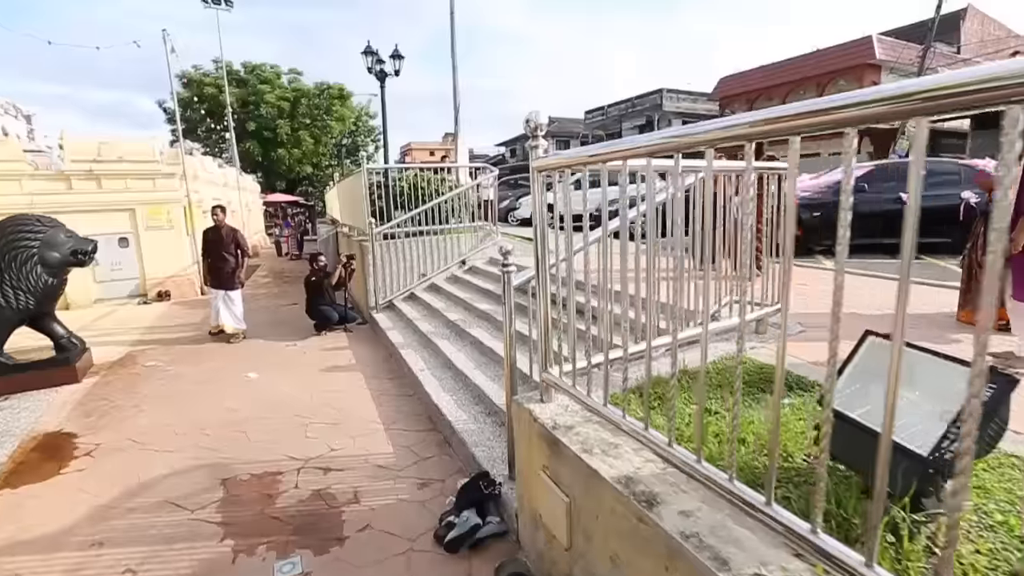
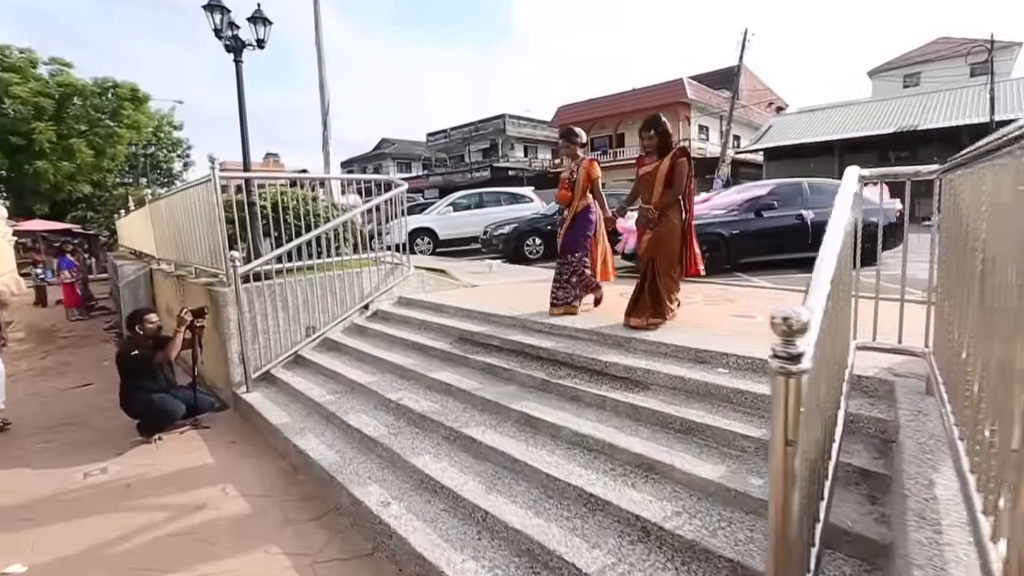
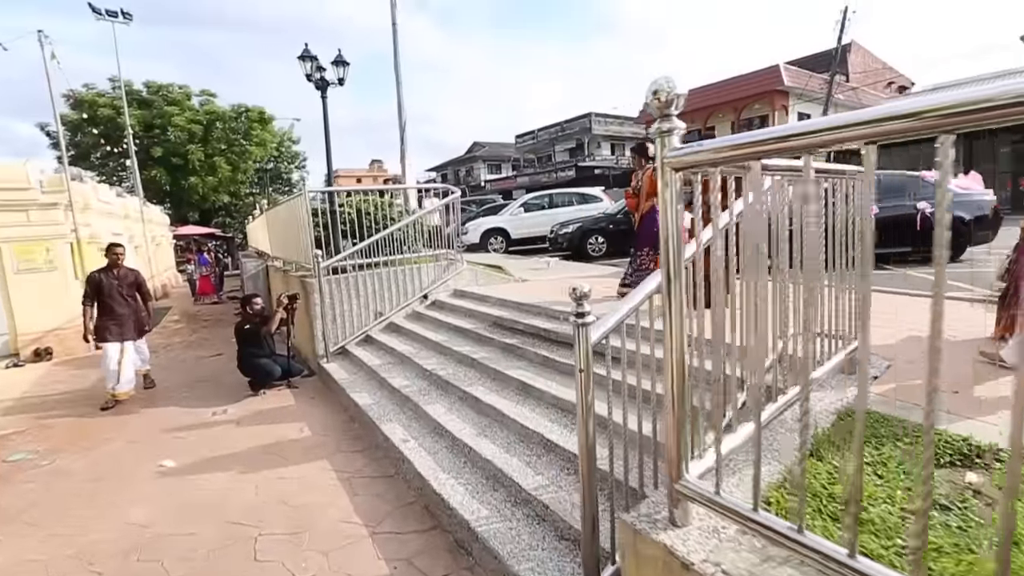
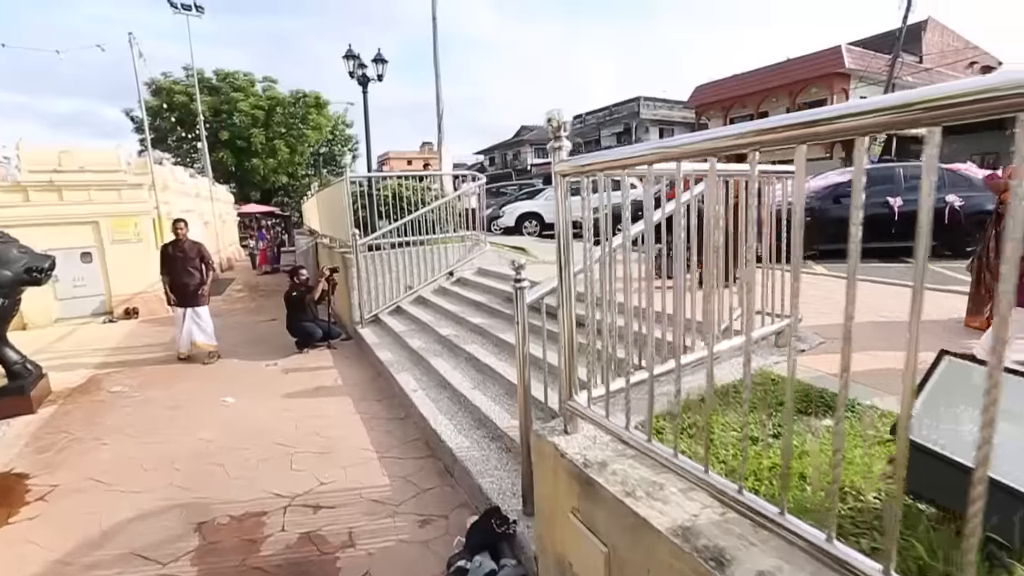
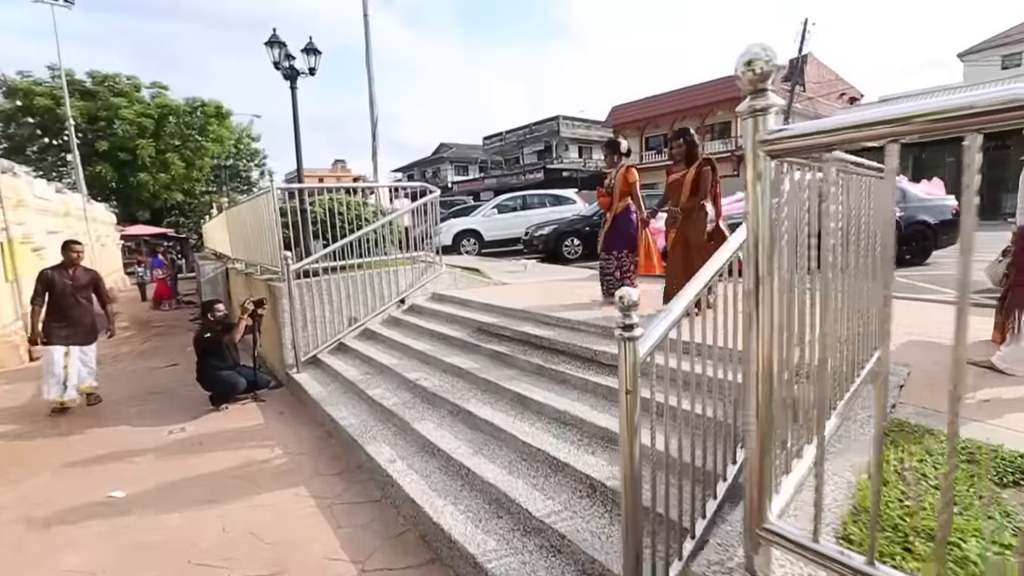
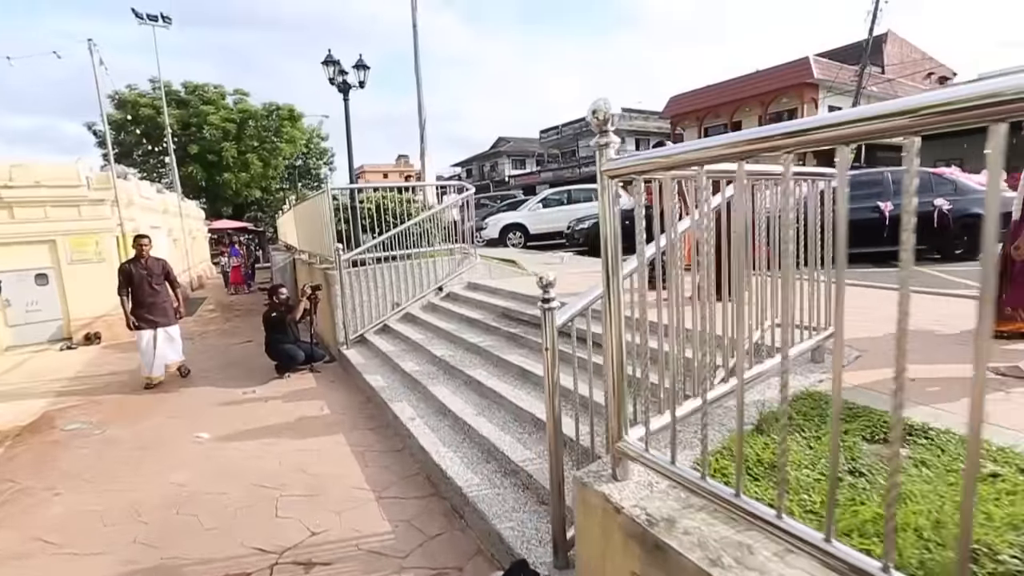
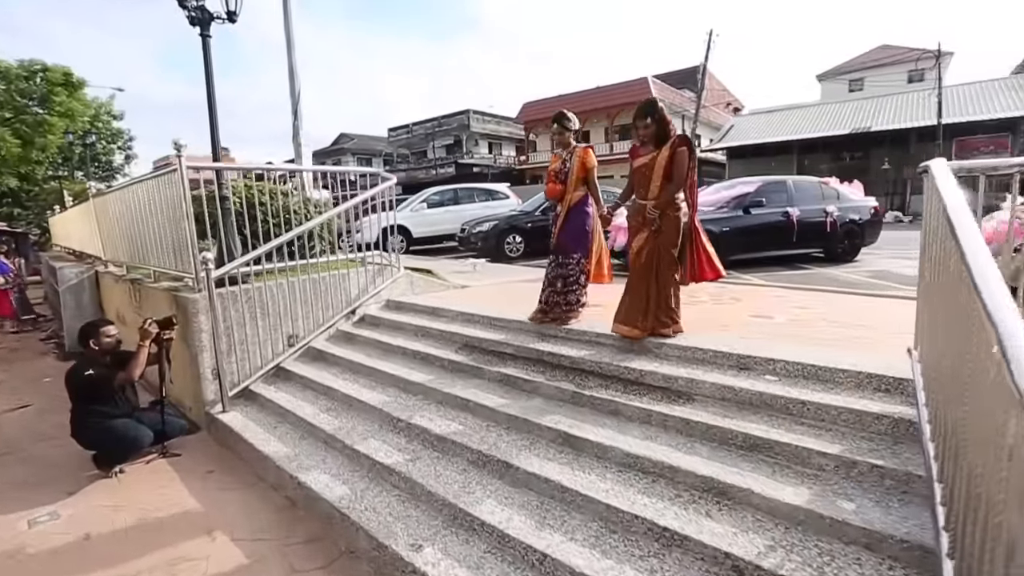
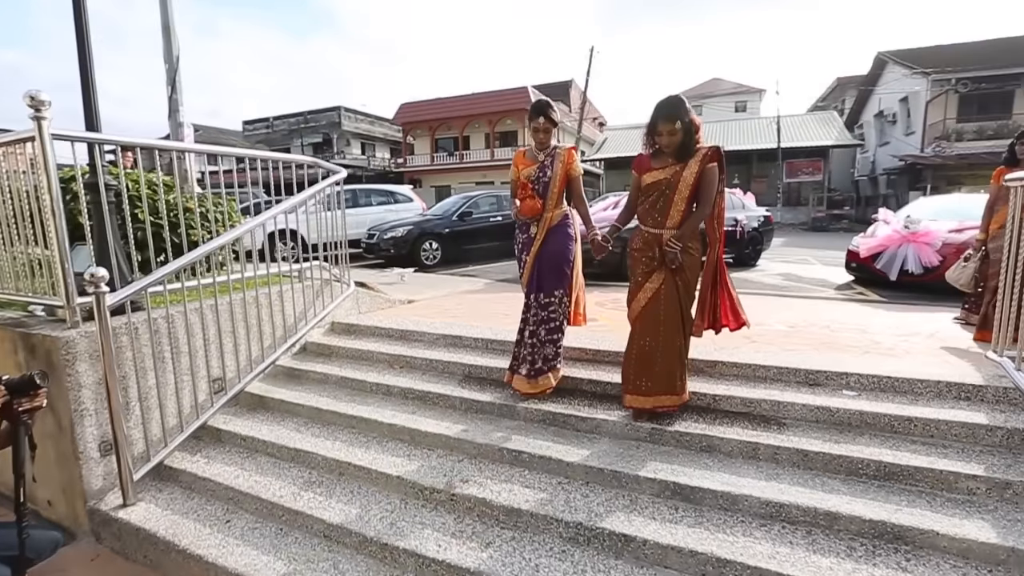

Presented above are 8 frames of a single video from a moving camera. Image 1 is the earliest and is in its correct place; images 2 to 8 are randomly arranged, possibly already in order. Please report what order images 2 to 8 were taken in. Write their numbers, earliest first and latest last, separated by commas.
4, 6, 3, 5, 2, 7, 8
